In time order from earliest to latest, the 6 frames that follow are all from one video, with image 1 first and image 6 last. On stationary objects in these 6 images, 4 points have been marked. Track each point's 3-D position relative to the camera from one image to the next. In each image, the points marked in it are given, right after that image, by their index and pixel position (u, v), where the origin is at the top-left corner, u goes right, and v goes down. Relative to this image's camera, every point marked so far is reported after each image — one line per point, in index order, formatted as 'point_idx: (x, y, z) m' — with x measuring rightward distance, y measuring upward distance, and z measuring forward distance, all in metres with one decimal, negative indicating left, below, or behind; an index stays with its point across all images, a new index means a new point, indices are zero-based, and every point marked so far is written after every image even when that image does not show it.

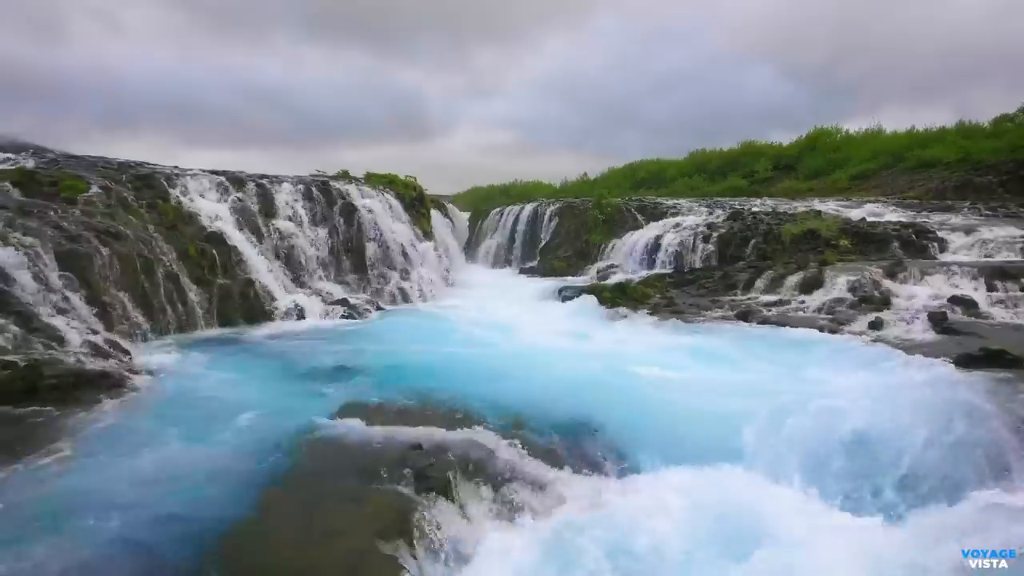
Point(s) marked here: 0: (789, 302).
0: (+6.2, -0.3, +14.4) m
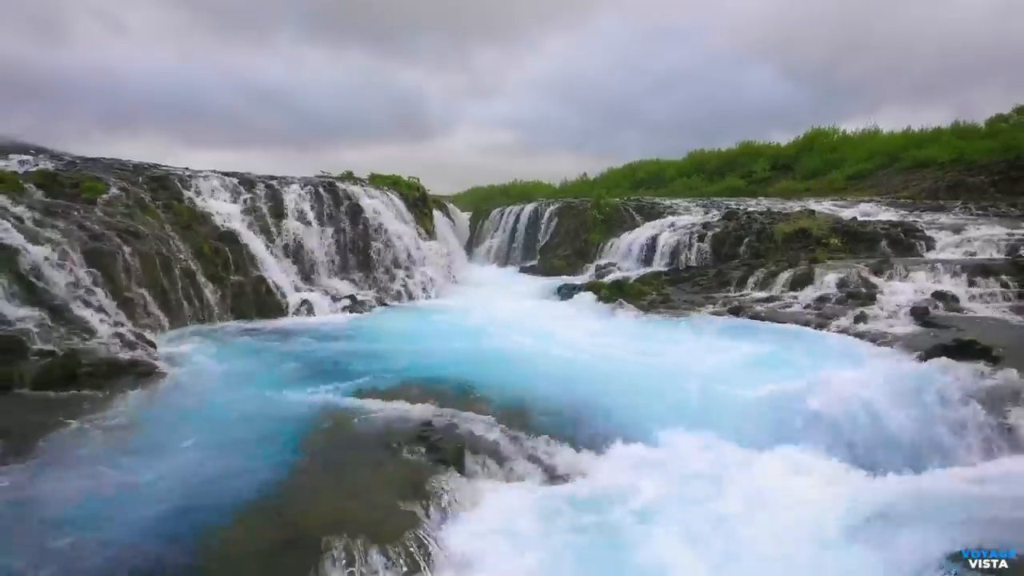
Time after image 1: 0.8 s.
0: (+6.2, -0.2, +14.9) m
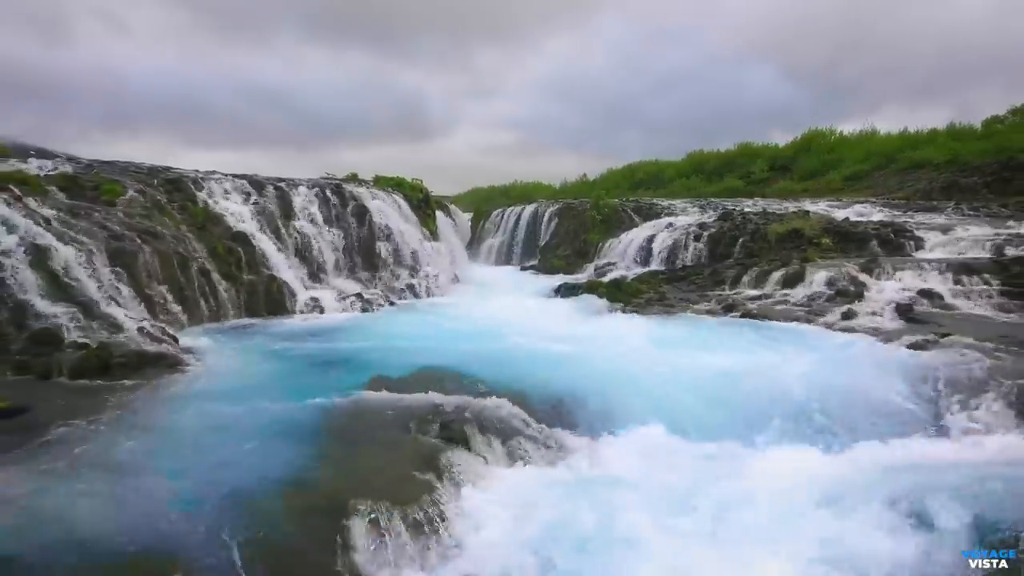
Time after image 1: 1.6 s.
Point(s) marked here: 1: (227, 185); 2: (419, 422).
0: (+6.2, -0.2, +15.5) m
1: (-6.9, +2.5, +15.6) m
2: (-0.9, -1.3, +6.6) m
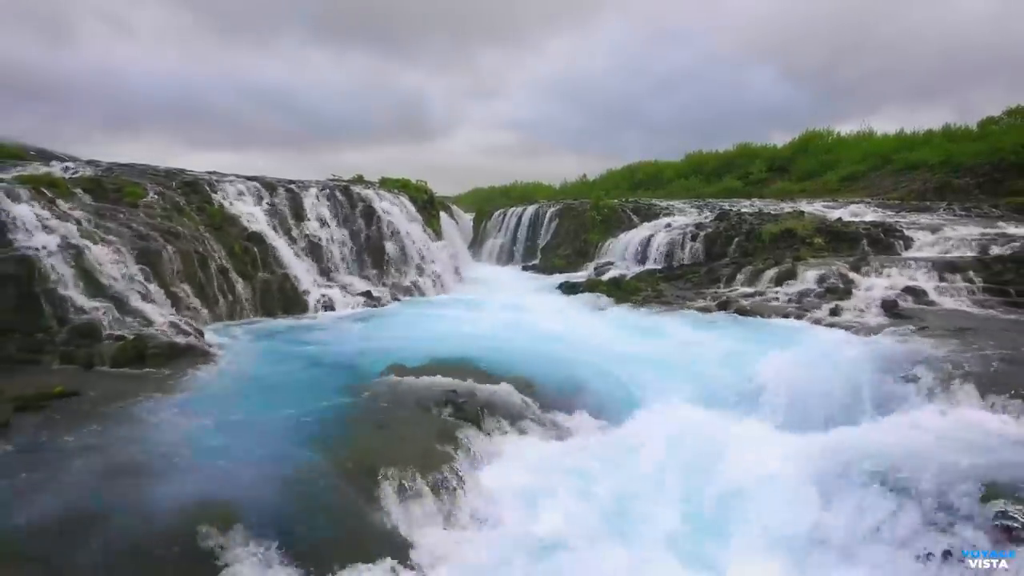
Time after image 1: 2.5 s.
0: (+6.3, -0.1, +16.1) m
1: (-6.8, +2.5, +16.3) m
2: (-0.9, -1.3, +7.2) m
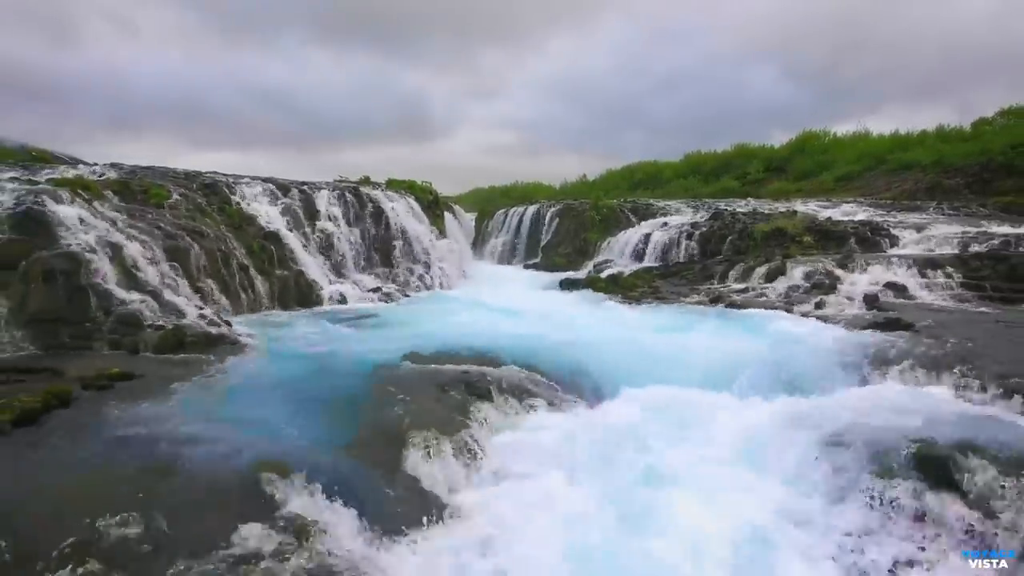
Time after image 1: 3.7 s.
0: (+6.4, 0.0, +16.9) m
1: (-6.7, +2.6, +17.1) m
2: (-0.8, -1.2, +8.1) m
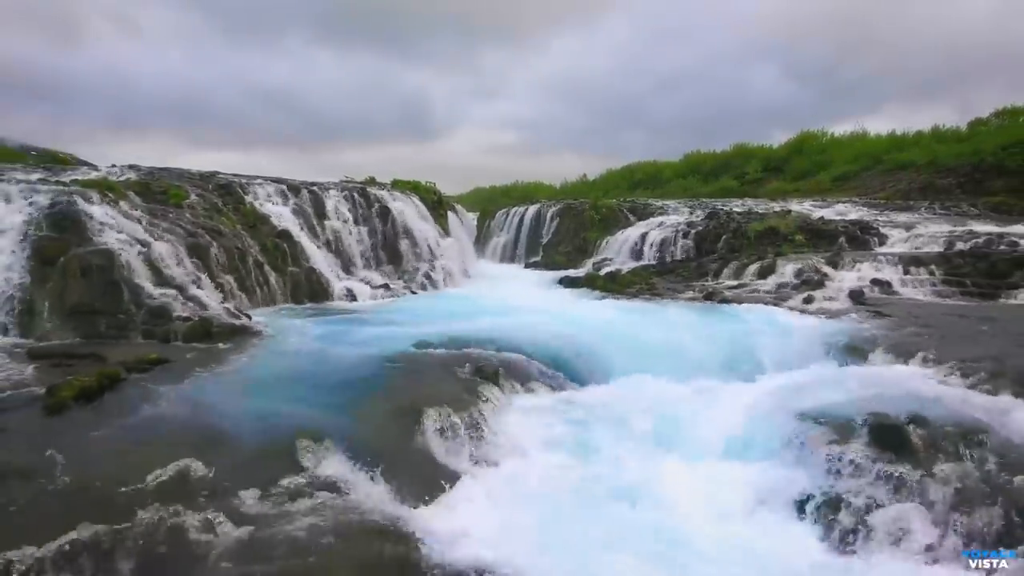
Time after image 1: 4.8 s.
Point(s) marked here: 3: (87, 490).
0: (+6.4, +0.1, +17.6) m
1: (-6.7, +2.7, +17.8) m
2: (-0.7, -1.1, +8.8) m
3: (-3.6, -1.7, +5.5) m
